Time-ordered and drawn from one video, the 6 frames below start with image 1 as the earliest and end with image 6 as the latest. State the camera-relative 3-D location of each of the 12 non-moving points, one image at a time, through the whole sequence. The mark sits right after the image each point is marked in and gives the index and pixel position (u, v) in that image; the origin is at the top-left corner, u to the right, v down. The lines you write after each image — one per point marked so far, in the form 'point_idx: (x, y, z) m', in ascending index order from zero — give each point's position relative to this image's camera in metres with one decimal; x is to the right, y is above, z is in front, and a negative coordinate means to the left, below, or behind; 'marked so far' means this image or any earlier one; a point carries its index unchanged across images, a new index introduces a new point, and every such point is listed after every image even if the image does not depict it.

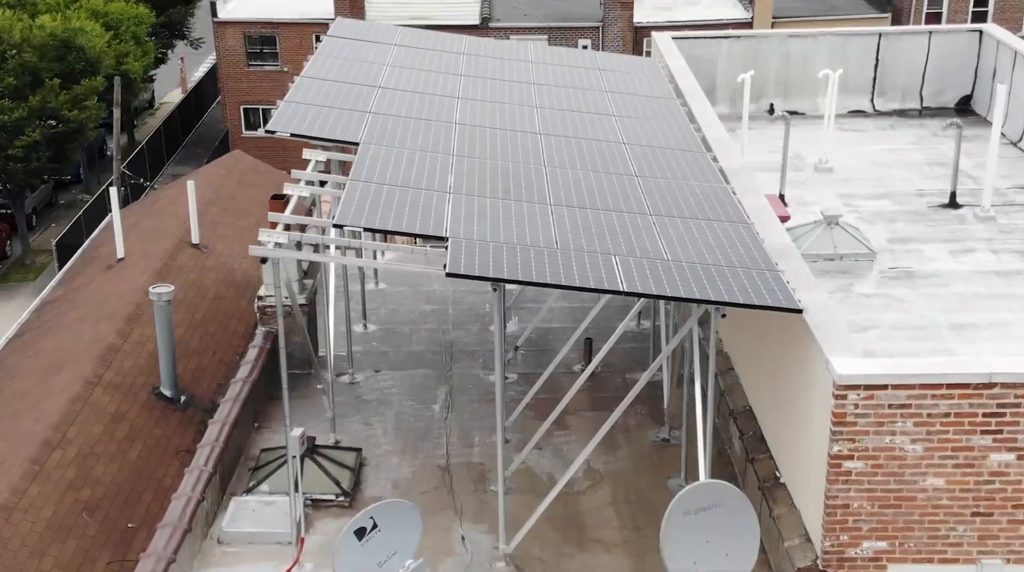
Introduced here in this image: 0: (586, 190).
0: (+1.1, +1.1, +19.1) m
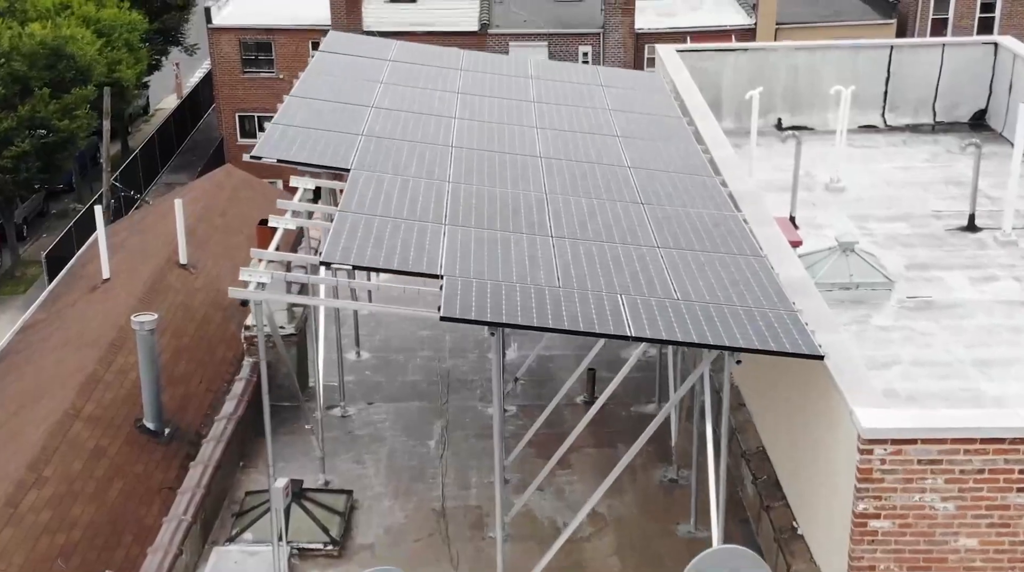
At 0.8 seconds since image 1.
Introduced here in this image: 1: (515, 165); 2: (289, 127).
0: (+1.1, +0.7, +18.1) m
1: (+0.1, +1.7, +20.0) m
2: (-3.2, +2.2, +19.8) m
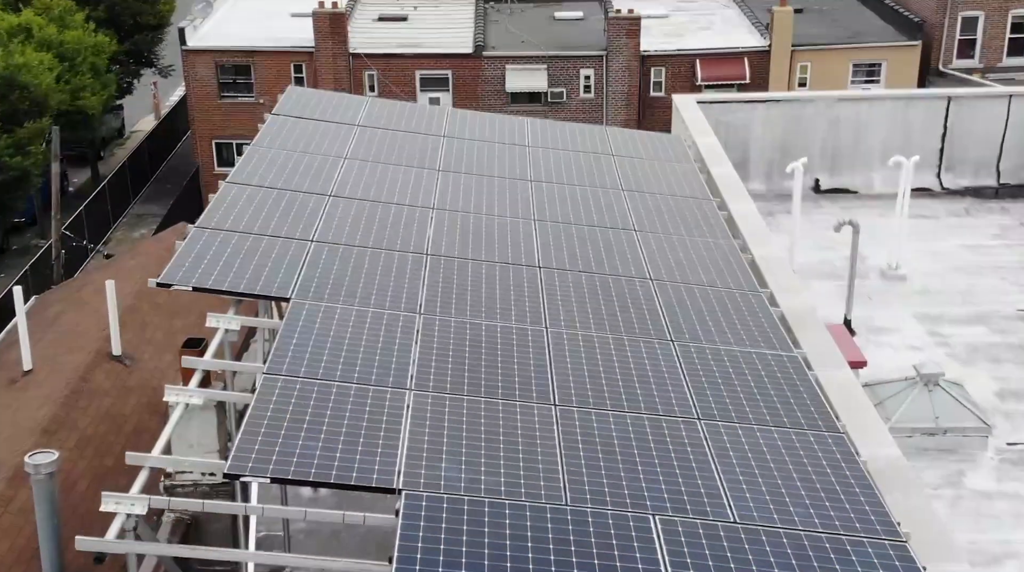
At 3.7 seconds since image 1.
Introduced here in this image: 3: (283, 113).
0: (+0.9, -1.0, +13.7) m
1: (0.0, 0.0, +15.6) m
2: (-3.3, +0.6, +15.4) m
3: (-3.3, +2.5, +19.9) m
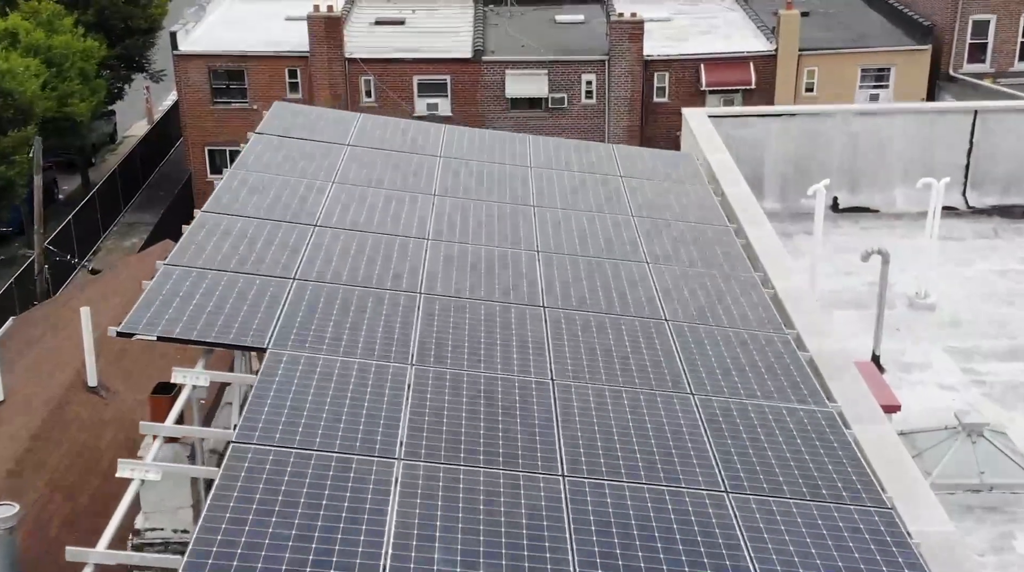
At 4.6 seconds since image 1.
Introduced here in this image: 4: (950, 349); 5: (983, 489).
0: (+1.0, -1.4, +12.3) m
1: (0.0, -0.4, +14.1) m
2: (-3.3, +0.2, +14.0) m
3: (-3.3, +2.1, +18.5) m
4: (+5.9, -0.8, +18.7) m
5: (+4.9, -2.1, +14.3) m
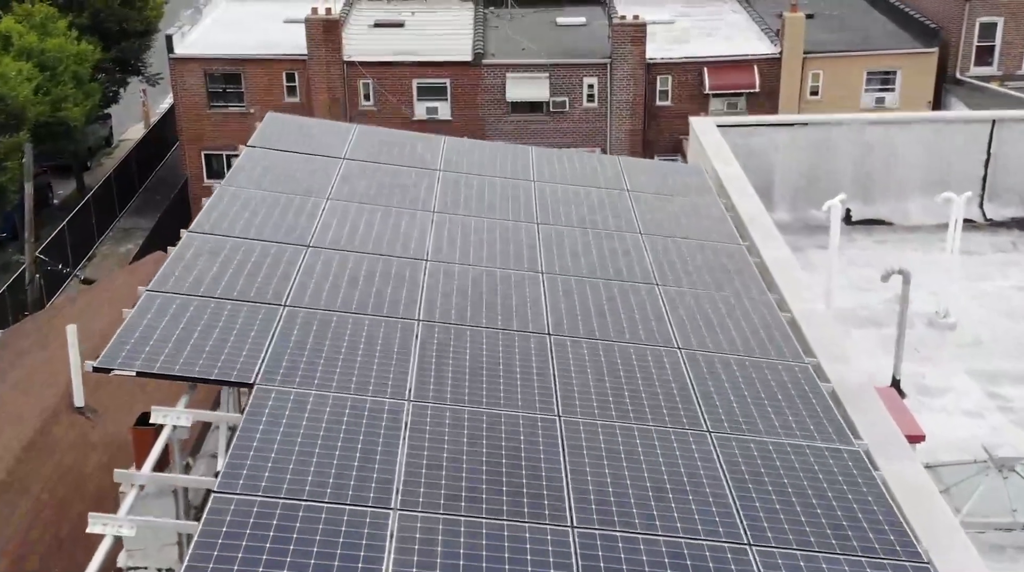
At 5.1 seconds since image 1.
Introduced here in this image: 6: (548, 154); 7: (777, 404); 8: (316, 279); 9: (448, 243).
0: (+1.0, -1.6, +11.5) m
1: (0.0, -0.7, +13.3) m
2: (-3.3, -0.1, +13.2) m
3: (-3.3, +1.8, +17.7) m
4: (+5.9, -1.1, +17.8) m
5: (+4.9, -2.3, +13.5) m
6: (+0.5, +1.9, +19.6) m
7: (+2.5, -1.1, +12.9) m
8: (-2.0, +0.1, +14.4) m
9: (-0.8, +0.5, +15.8) m
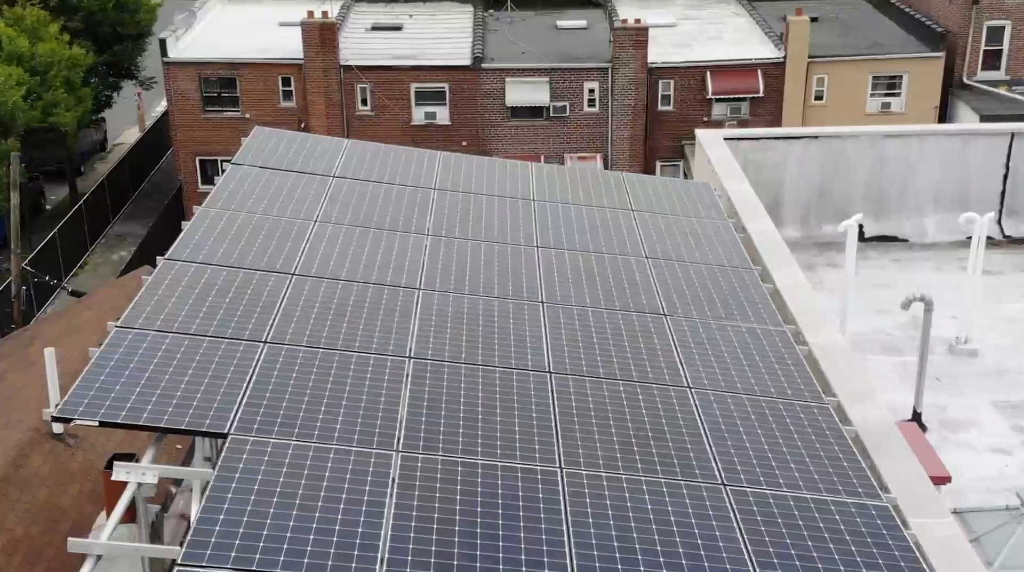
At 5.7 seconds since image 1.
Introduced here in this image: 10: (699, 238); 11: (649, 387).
0: (+1.0, -2.0, +10.5) m
1: (0.0, -1.0, +12.4) m
2: (-3.3, -0.4, +12.2) m
3: (-3.3, +1.5, +16.7) m
4: (+5.9, -1.4, +16.9) m
5: (+4.9, -2.7, +12.6) m
6: (+0.5, +1.6, +18.7) m
7: (+2.4, -1.4, +11.9) m
8: (-2.0, -0.2, +13.4) m
9: (-0.8, +0.2, +14.8) m
10: (+2.2, +0.6, +16.9) m
11: (+1.3, -0.9, +12.9) m
